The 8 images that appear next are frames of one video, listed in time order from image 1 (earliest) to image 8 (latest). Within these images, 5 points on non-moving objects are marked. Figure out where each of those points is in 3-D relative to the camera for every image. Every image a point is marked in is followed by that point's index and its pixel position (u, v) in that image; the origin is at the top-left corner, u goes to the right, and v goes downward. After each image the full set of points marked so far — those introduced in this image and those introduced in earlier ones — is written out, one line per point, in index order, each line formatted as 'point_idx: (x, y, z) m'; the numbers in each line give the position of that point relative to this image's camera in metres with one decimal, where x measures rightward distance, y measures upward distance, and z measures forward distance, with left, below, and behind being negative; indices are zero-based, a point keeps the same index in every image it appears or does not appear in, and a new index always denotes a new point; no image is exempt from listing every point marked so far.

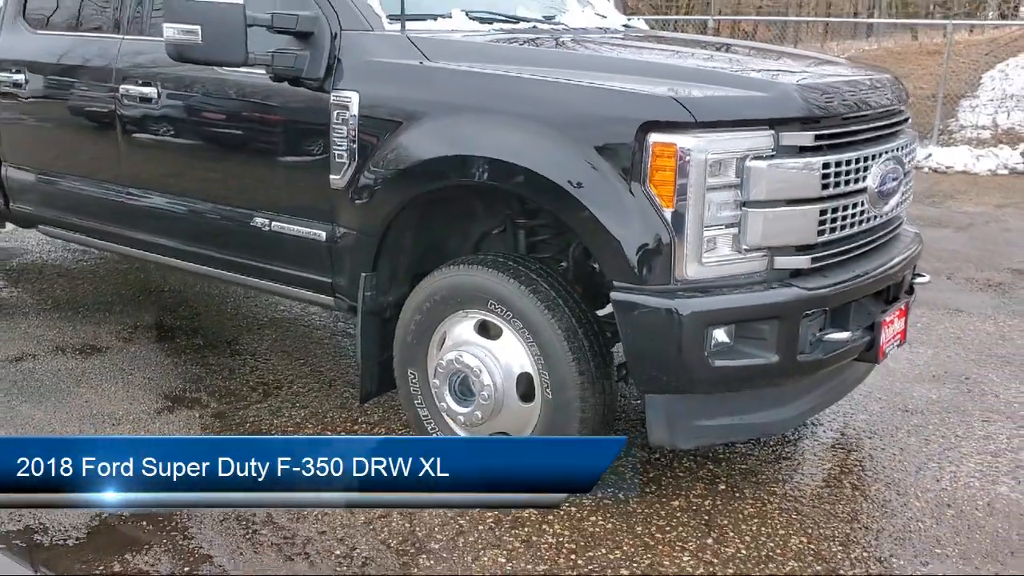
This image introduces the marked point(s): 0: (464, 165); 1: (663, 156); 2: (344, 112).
0: (-0.1, +0.4, +2.9) m
1: (+0.4, +0.4, +2.6) m
2: (-0.6, +0.6, +3.2) m
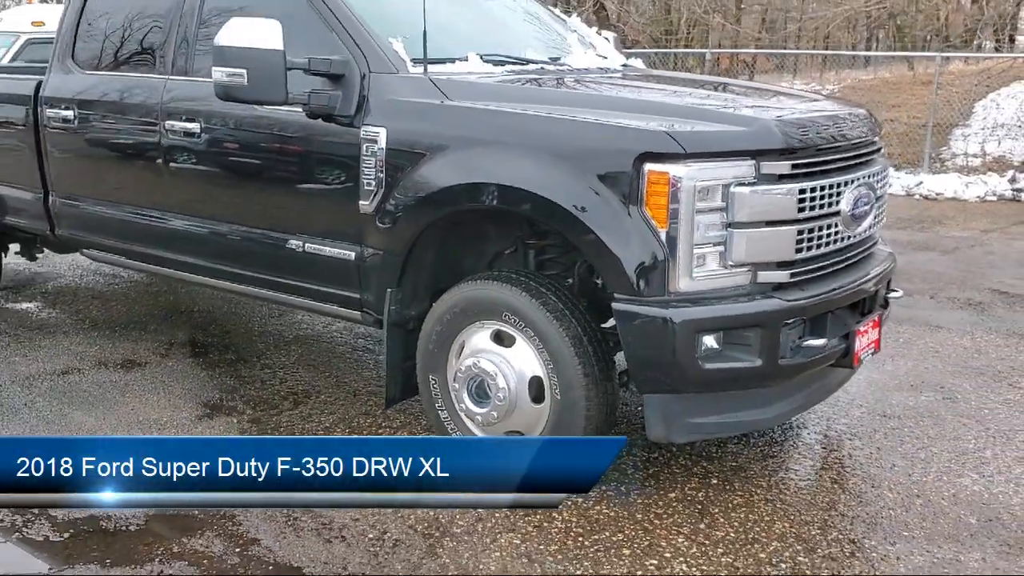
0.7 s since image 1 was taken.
0: (-0.1, +0.3, +3.2) m
1: (+0.5, +0.3, +3.0) m
2: (-0.5, +0.5, +3.5) m
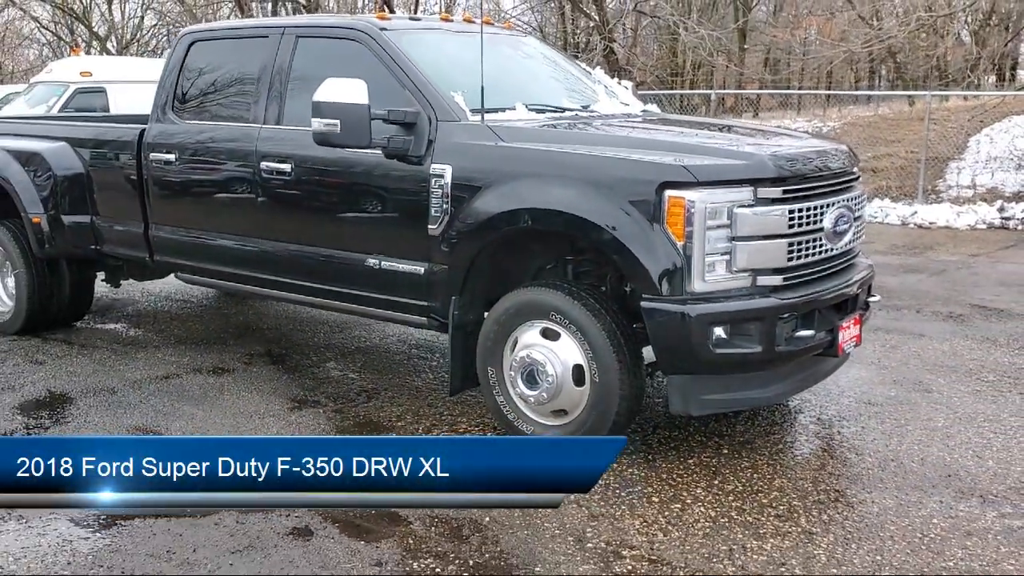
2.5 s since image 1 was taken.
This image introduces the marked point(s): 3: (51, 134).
0: (+0.1, +0.3, +4.0) m
1: (+0.6, +0.3, +3.7) m
2: (-0.3, +0.5, +4.3) m
3: (-3.0, +1.0, +6.2) m
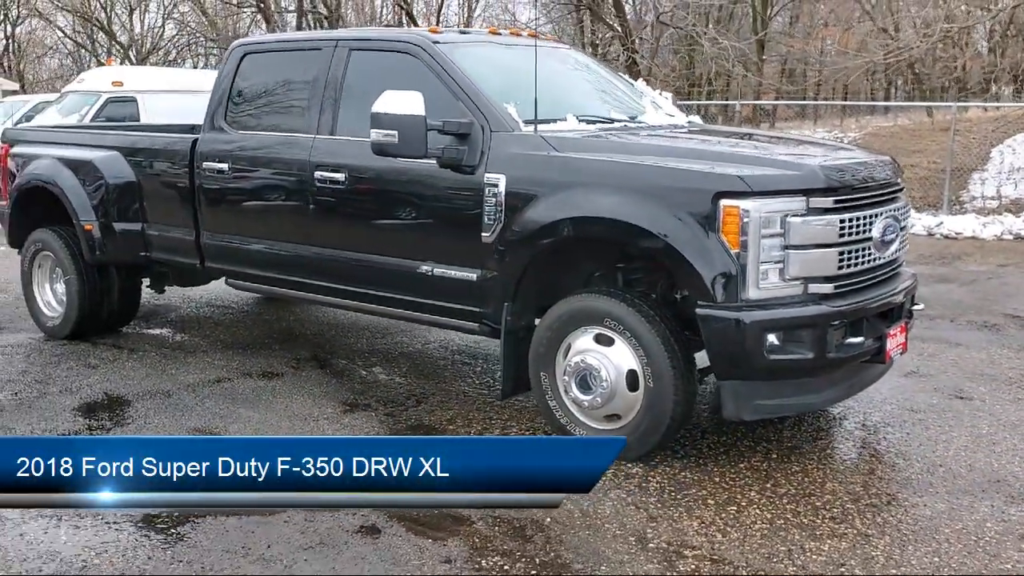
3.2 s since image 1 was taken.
0: (+0.3, +0.3, +4.1) m
1: (+0.9, +0.3, +3.8) m
2: (-0.1, +0.5, +4.4) m
3: (-2.8, +1.0, +6.4) m
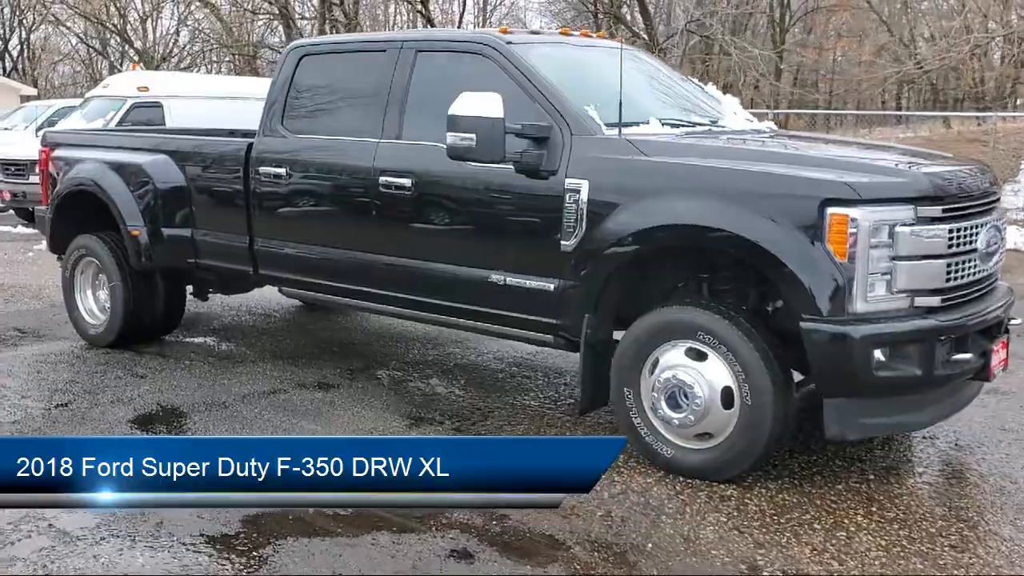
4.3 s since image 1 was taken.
0: (+0.7, +0.2, +3.9) m
1: (+1.2, +0.2, +3.6) m
2: (+0.3, +0.4, +4.2) m
3: (-2.4, +0.9, +6.2) m
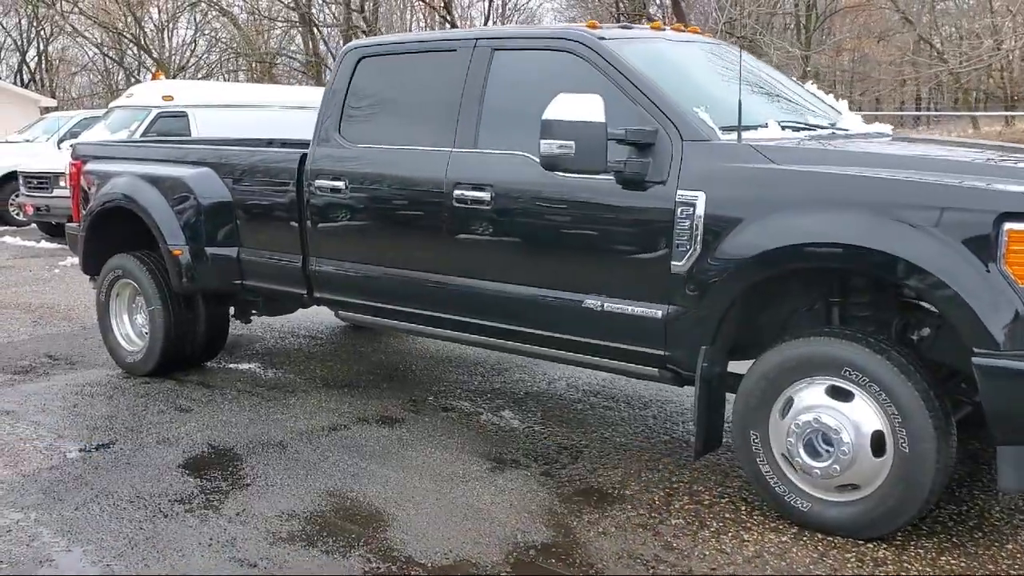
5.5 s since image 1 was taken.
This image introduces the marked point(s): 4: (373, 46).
0: (+1.1, +0.1, +3.4) m
1: (+1.7, +0.1, +3.1) m
2: (+0.7, +0.3, +3.7) m
3: (-2.0, +0.8, +5.7) m
4: (-0.8, +1.3, +5.1) m
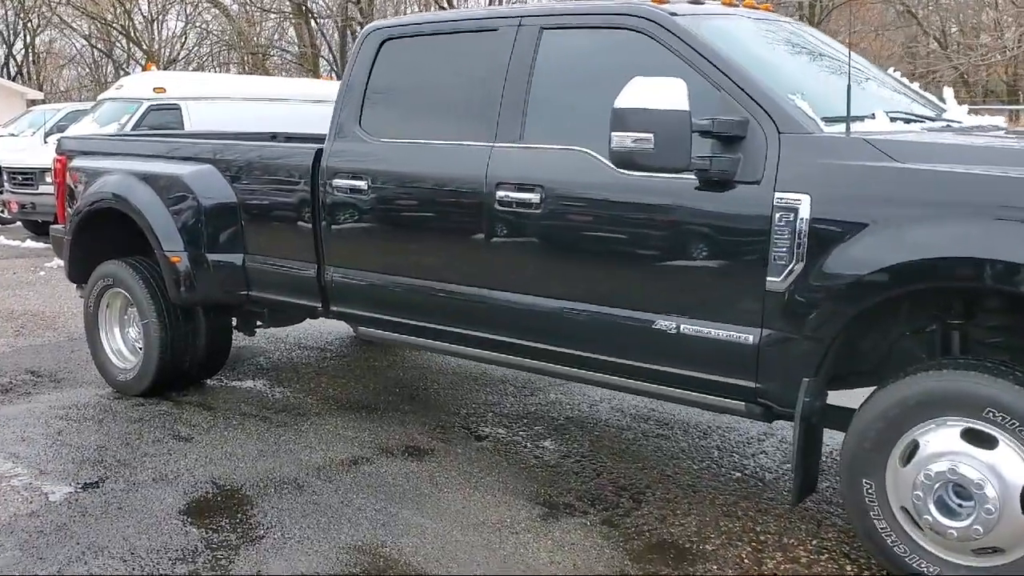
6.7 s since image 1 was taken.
0: (+1.3, +0.1, +2.8) m
1: (+1.9, +0.1, +2.5) m
2: (+0.9, +0.2, +3.1) m
3: (-1.8, +0.7, +5.1) m
4: (-0.6, +1.2, +4.5) m
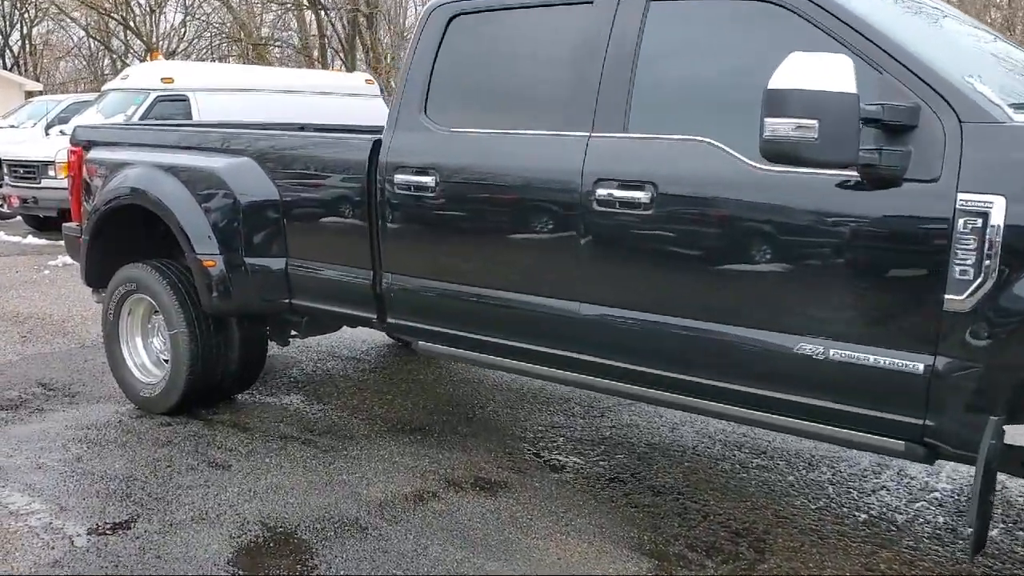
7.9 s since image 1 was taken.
0: (+1.7, 0.0, +2.3) m
1: (+2.2, 0.0, +2.0) m
2: (+1.3, +0.2, +2.6) m
3: (-1.4, +0.7, +4.6) m
4: (-0.2, +1.2, +4.0) m
